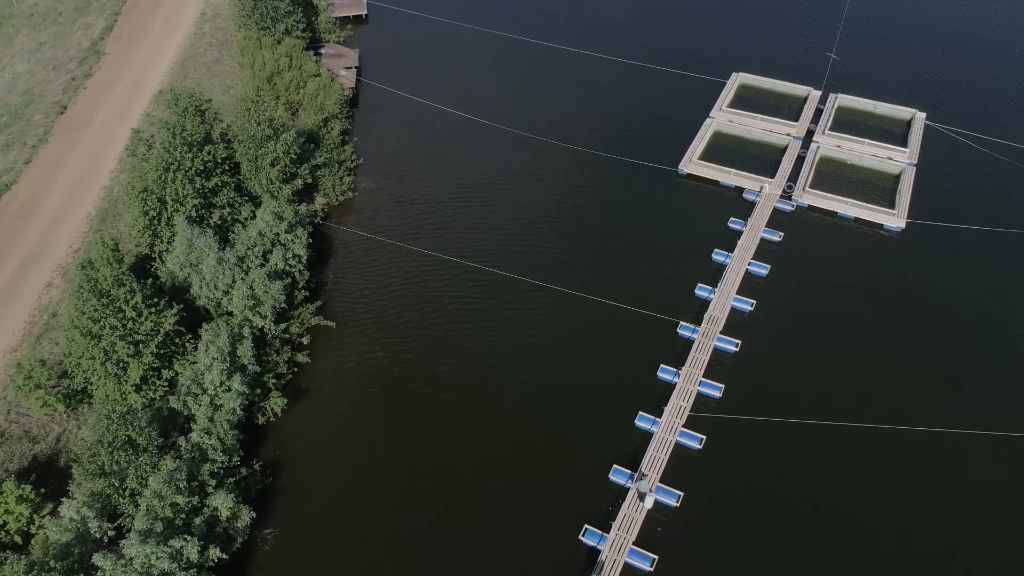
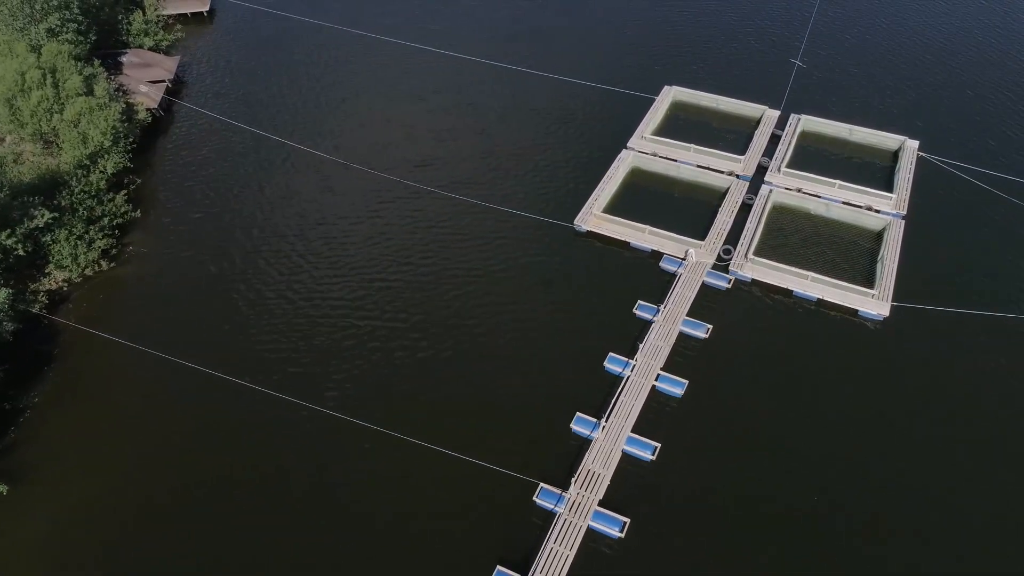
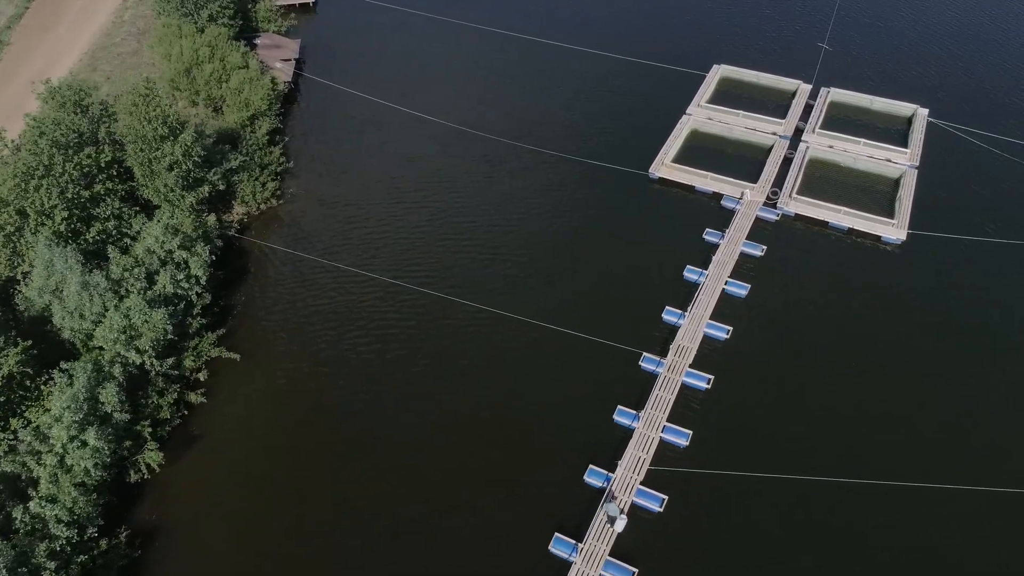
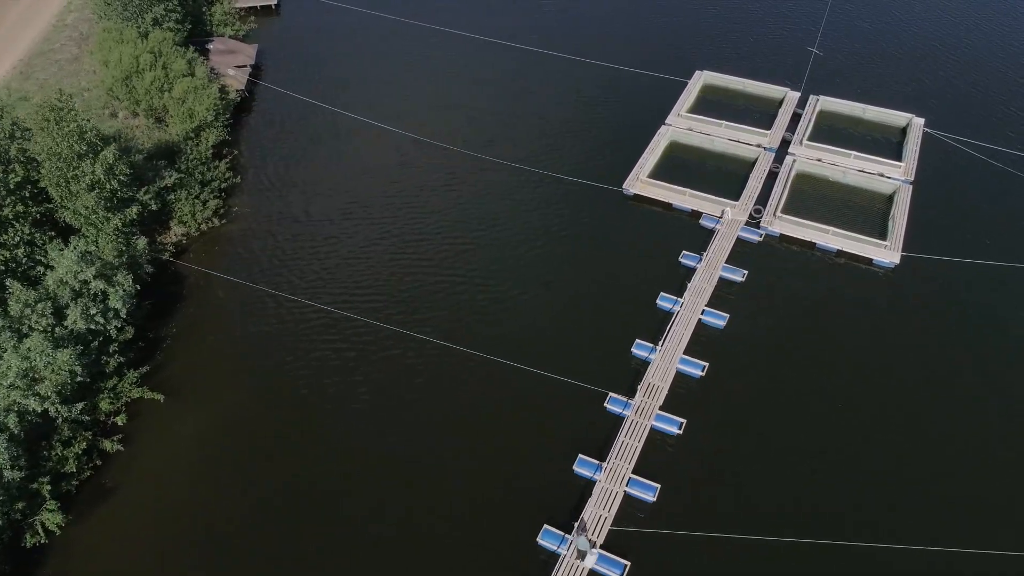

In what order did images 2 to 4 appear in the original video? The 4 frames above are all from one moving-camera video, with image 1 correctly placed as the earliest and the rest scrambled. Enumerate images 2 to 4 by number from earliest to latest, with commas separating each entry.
3, 4, 2
